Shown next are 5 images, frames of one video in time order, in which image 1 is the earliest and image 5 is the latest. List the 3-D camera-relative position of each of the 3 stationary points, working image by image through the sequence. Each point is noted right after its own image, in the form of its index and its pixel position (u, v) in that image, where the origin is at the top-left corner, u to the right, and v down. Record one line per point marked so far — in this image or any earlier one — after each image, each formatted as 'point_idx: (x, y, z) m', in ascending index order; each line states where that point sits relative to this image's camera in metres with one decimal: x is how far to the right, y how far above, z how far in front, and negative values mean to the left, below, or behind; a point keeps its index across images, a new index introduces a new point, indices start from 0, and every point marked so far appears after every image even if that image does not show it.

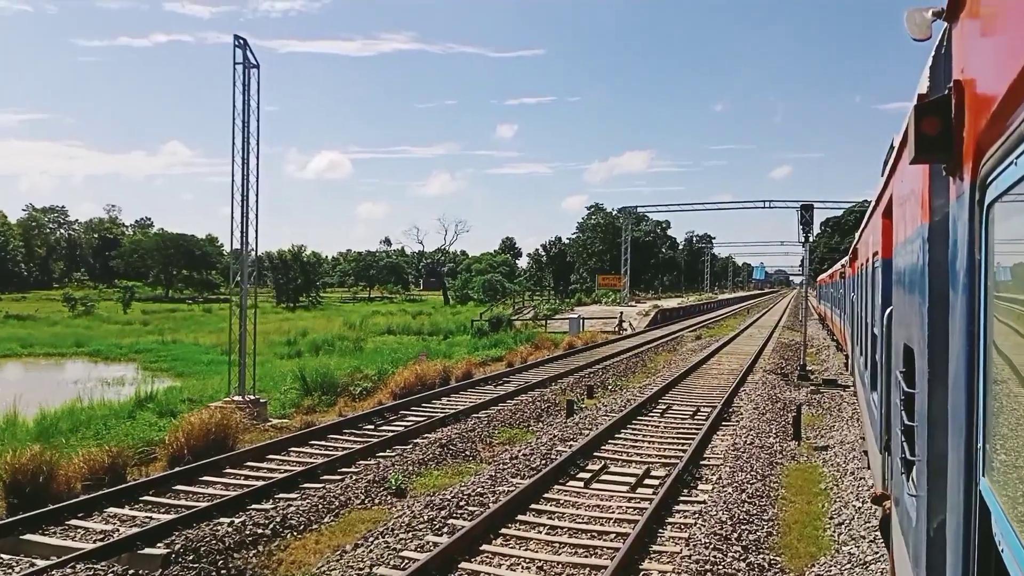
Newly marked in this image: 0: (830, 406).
0: (+6.3, -2.3, +15.3) m
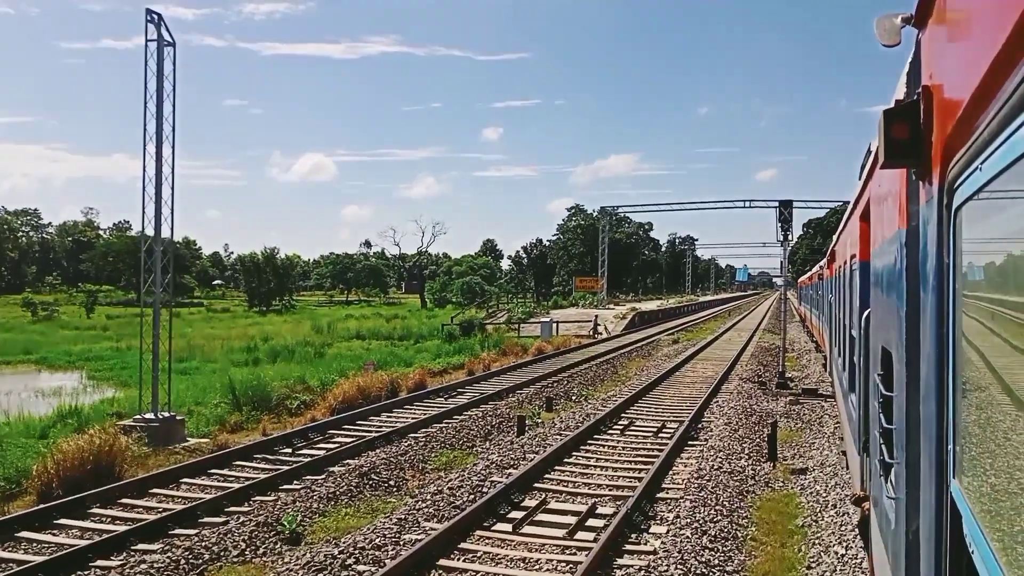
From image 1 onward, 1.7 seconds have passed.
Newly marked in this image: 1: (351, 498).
0: (+5.4, -2.4, +14.0) m
1: (-1.8, -2.3, +8.5) m
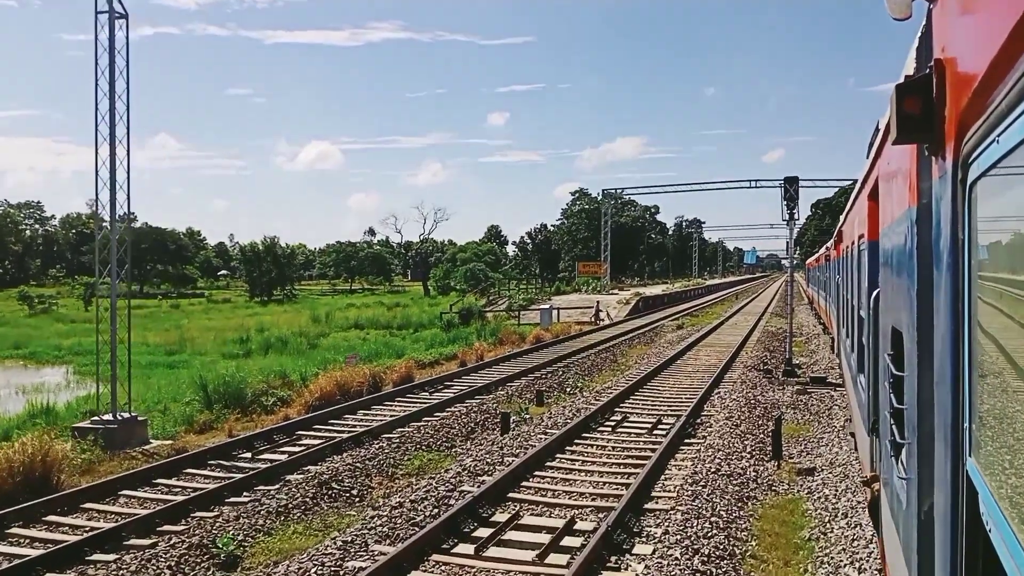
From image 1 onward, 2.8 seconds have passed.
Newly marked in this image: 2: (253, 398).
0: (+5.1, -2.1, +13.0) m
1: (-2.0, -2.2, +7.6) m
2: (-4.8, -2.0, +14.3) m
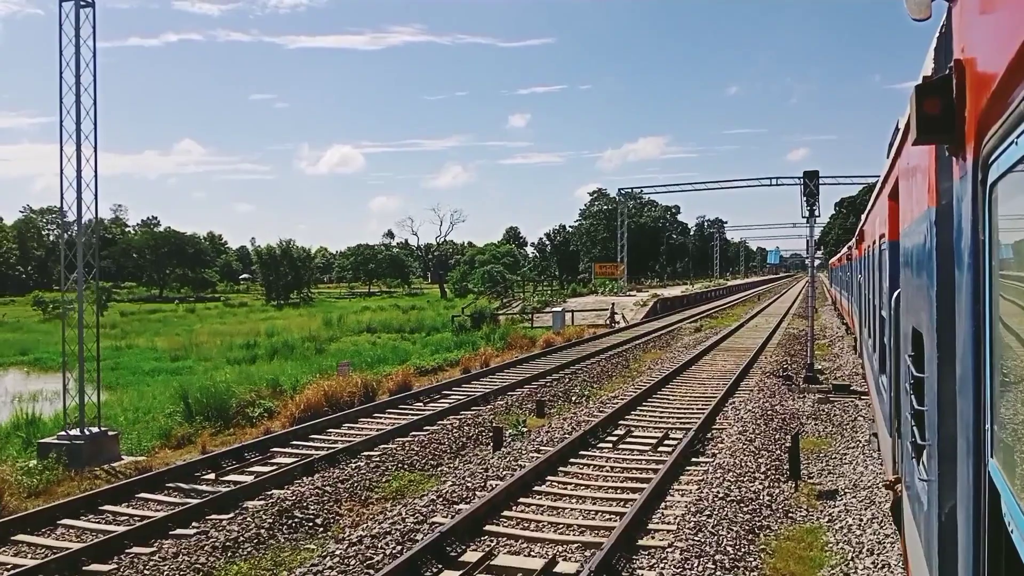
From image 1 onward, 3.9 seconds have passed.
0: (+5.1, -2.1, +12.0) m
1: (-2.2, -2.2, +6.8) m
2: (-4.8, -2.1, +13.6) m
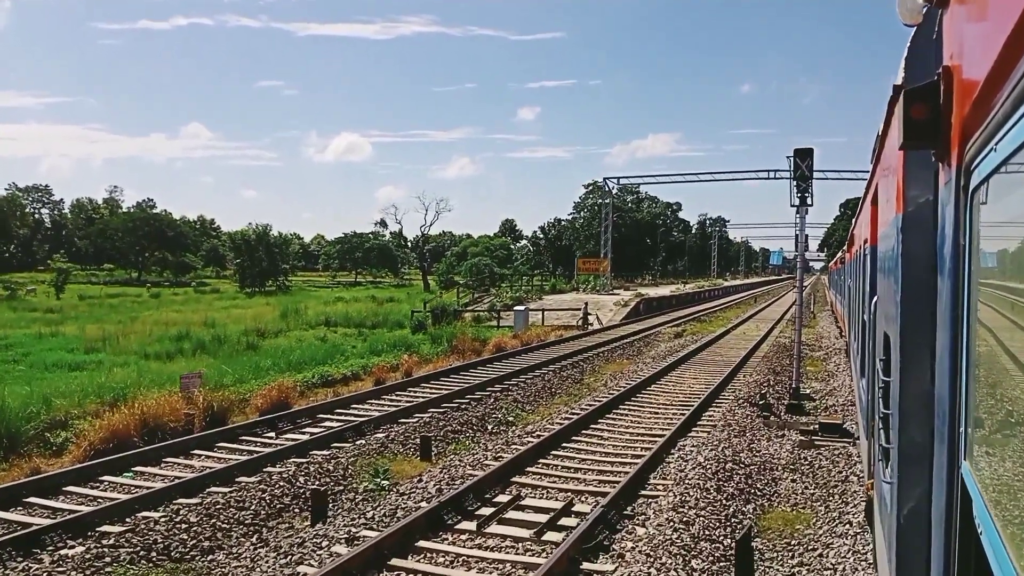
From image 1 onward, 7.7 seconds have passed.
0: (+3.5, -2.2, +8.7) m
1: (-3.8, -2.2, +3.5) m
2: (-6.3, -1.9, +10.3) m
